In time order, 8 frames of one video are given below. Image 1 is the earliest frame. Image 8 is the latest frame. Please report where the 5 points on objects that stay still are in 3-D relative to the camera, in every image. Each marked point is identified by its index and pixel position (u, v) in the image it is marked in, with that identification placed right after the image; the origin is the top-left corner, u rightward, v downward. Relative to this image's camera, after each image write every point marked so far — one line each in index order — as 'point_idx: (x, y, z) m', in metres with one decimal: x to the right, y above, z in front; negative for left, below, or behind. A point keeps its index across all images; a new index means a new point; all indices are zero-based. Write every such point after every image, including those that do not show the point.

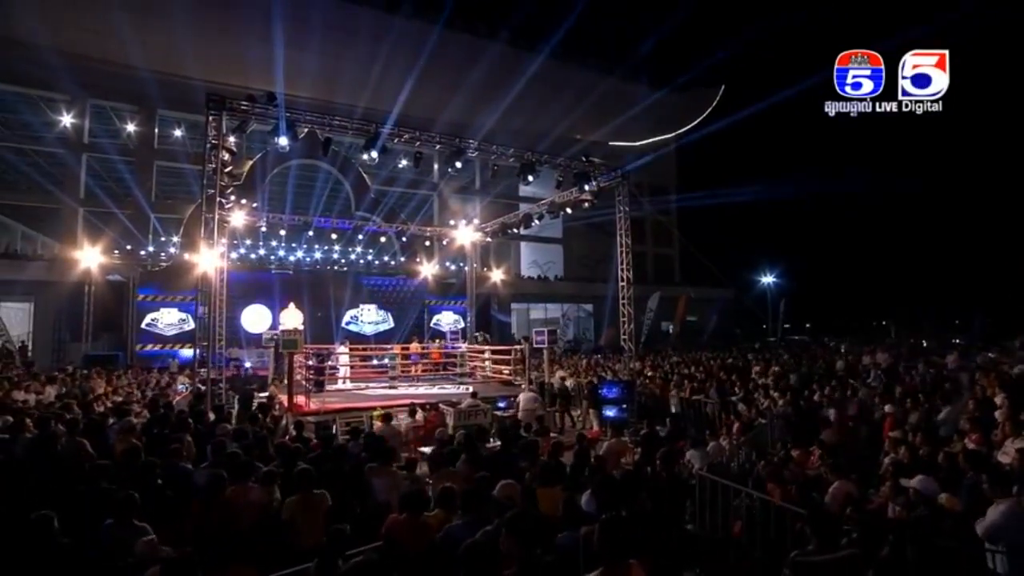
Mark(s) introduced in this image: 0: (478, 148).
0: (-0.8, +3.3, +12.2) m
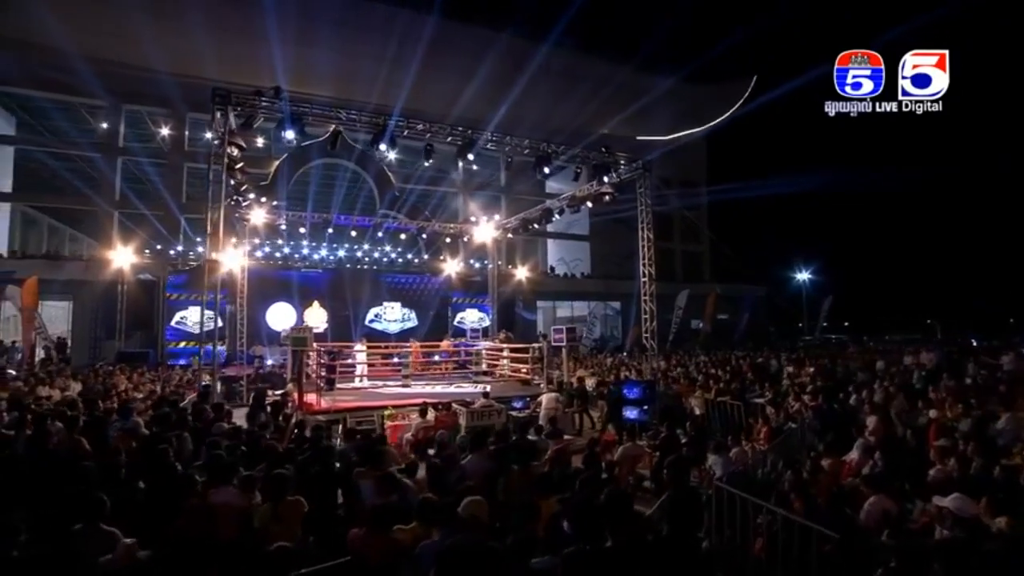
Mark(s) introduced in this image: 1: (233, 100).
0: (-0.5, +3.4, +11.8) m
1: (-5.2, +3.5, +9.7) m
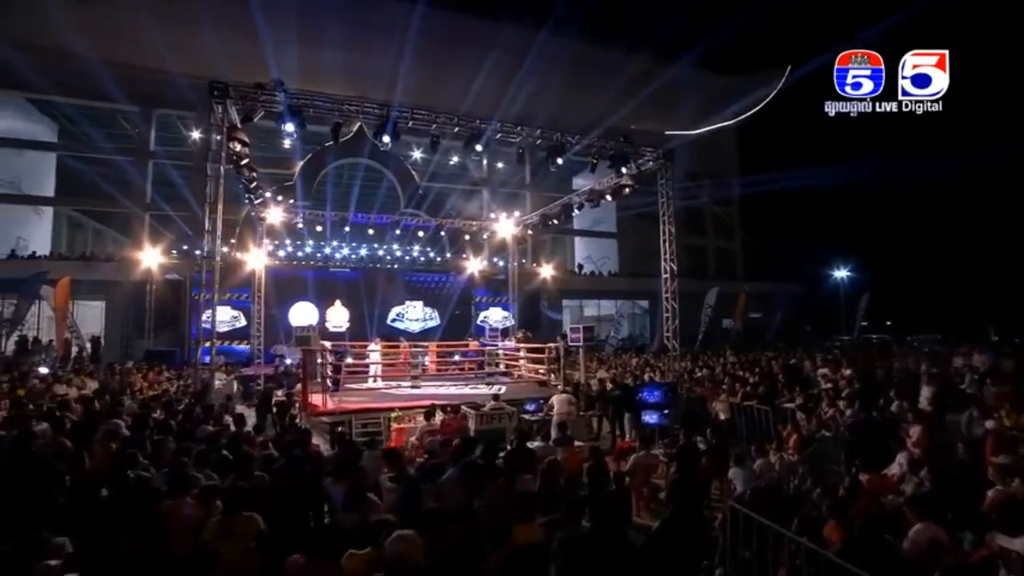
0: (-0.3, +3.5, +11.3) m
1: (-5.1, +3.5, +9.5) m
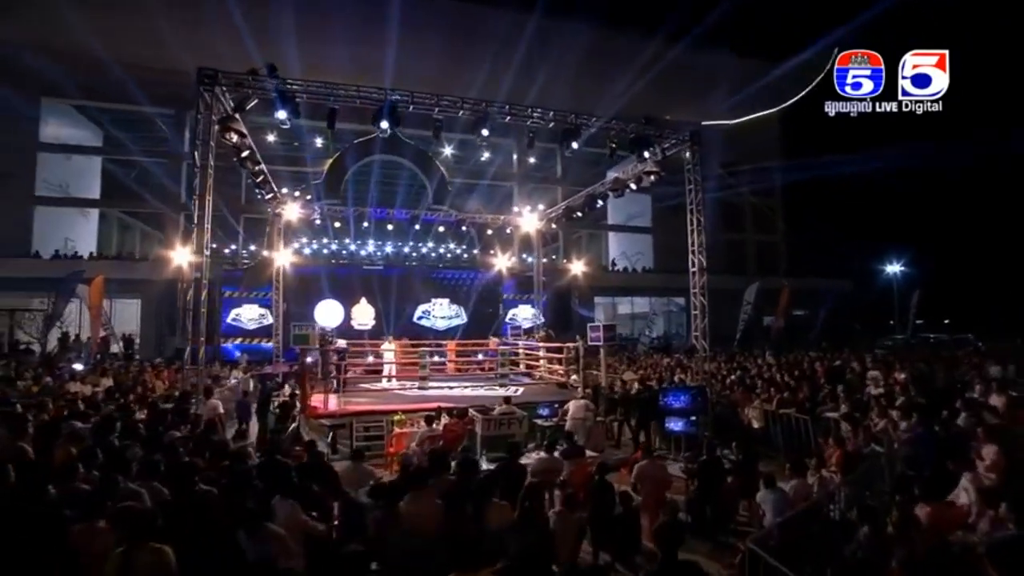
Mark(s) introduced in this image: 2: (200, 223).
0: (-0.1, +3.6, +10.5) m
1: (-5.0, +3.6, +9.0) m
2: (-5.3, +1.1, +8.7) m
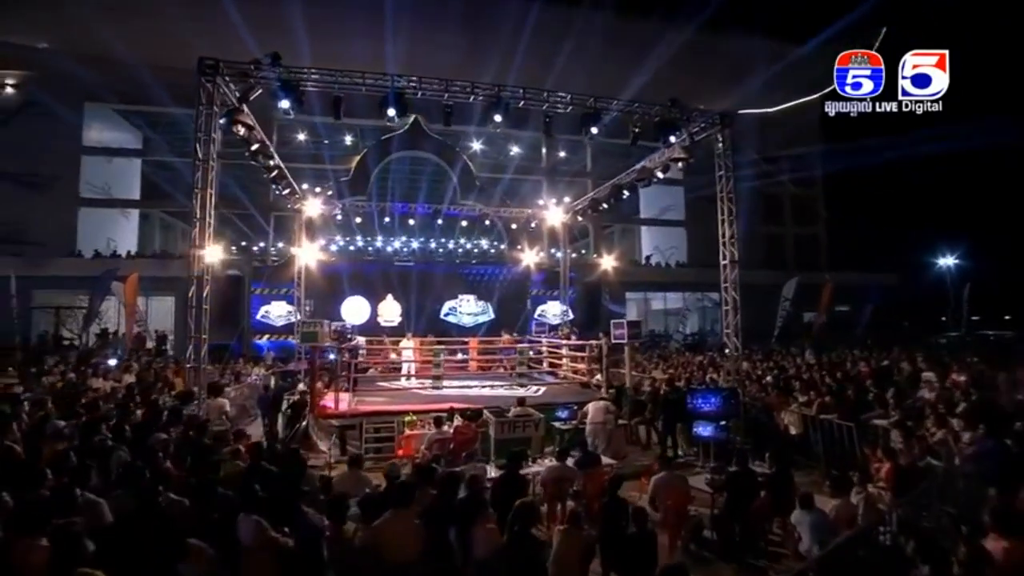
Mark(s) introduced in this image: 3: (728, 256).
0: (+0.2, +3.7, +9.9) m
1: (-4.8, +3.7, +8.7) m
2: (-5.1, +1.1, +8.5) m
3: (+4.7, +0.7, +11.3) m
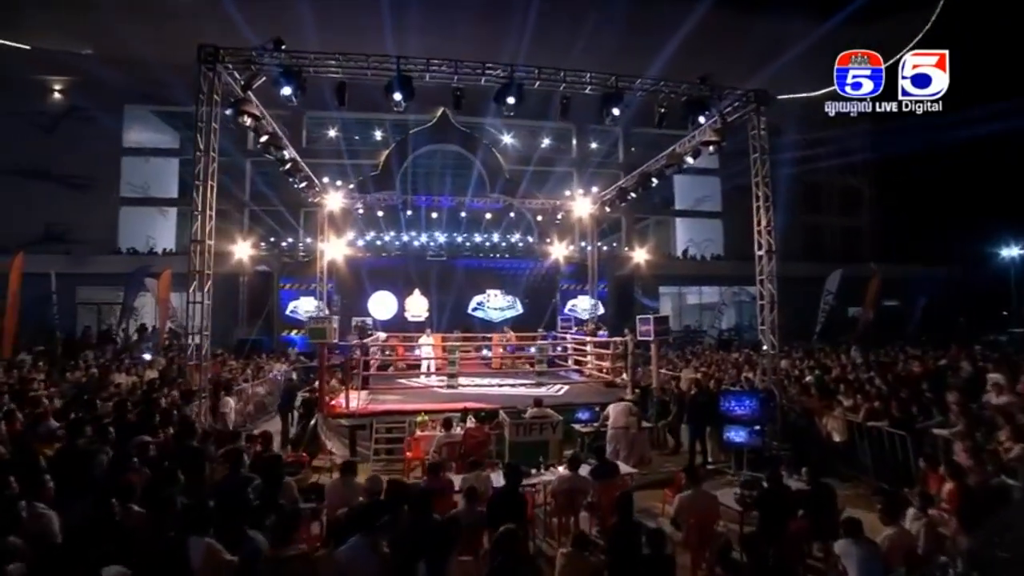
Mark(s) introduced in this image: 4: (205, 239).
0: (+0.5, +3.8, +9.3) m
1: (-4.6, +3.7, +8.4) m
2: (-4.9, +1.2, +8.2) m
3: (+5.0, +0.9, +10.4) m
4: (-5.0, +0.8, +8.4) m
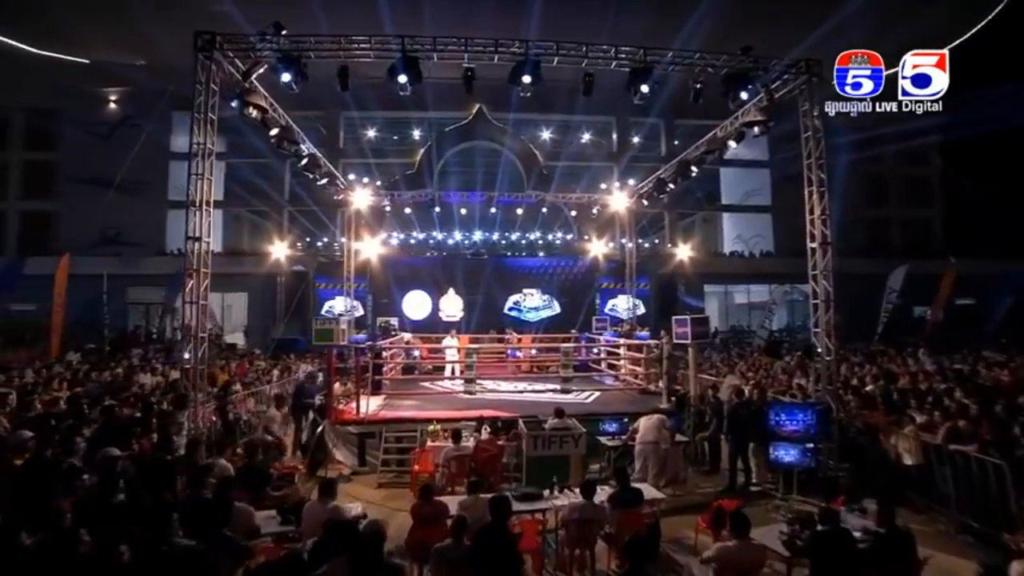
0: (+0.8, +3.8, +8.4) m
1: (-4.4, +3.7, +8.0) m
2: (-4.7, +1.2, +7.9) m
3: (+5.4, +0.9, +9.2) m
4: (-4.8, +0.8, +8.0) m
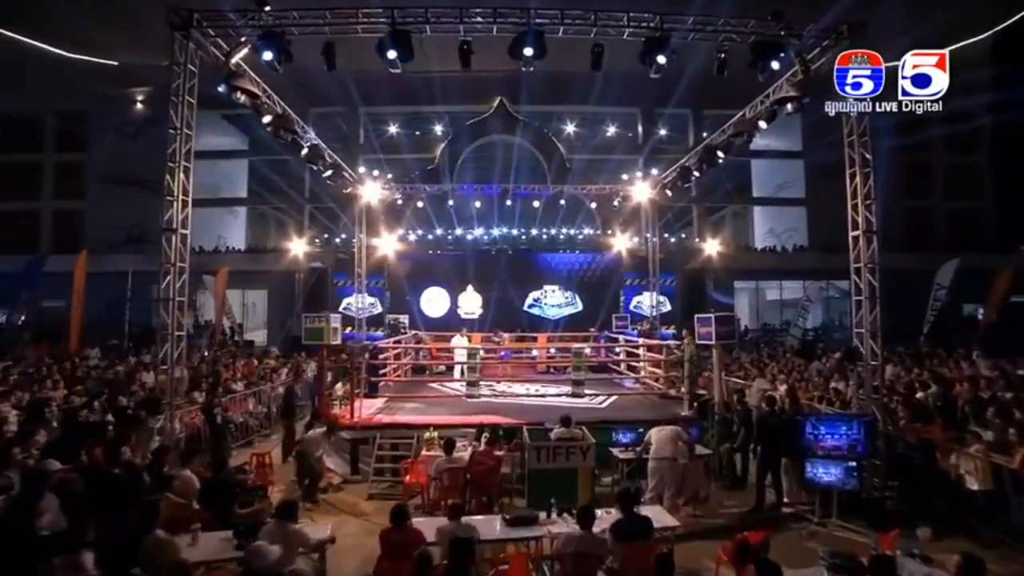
0: (+0.8, +3.9, +7.6) m
1: (-4.4, +3.8, +7.5) m
2: (-4.7, +1.3, +7.3) m
3: (+5.5, +1.0, +8.2) m
4: (-4.7, +0.9, +7.5) m
